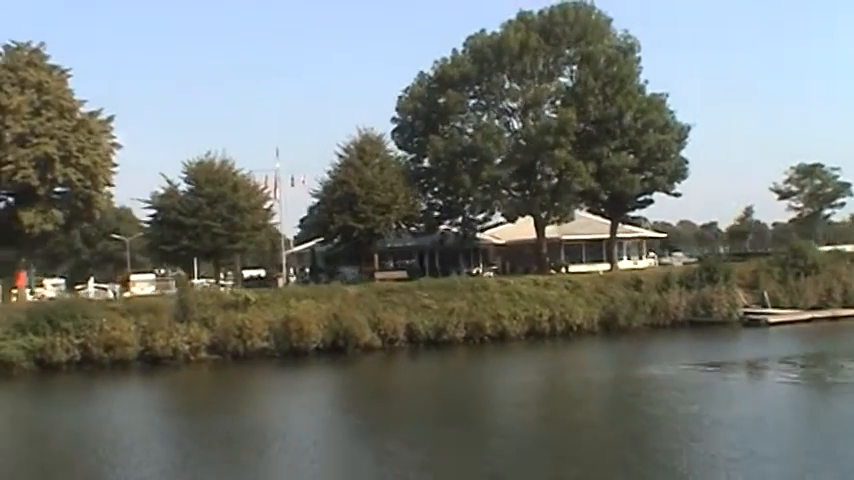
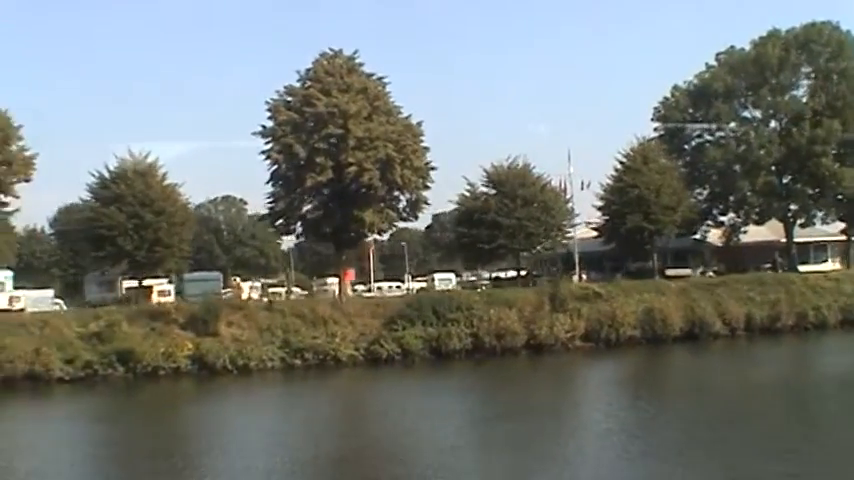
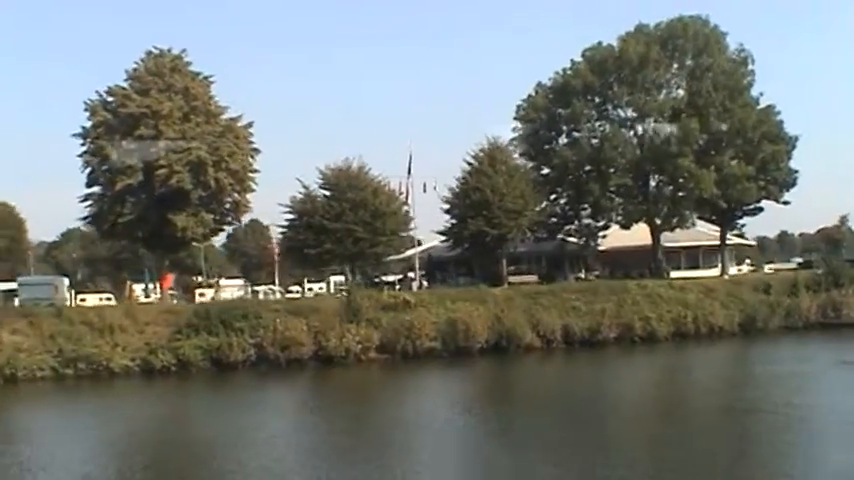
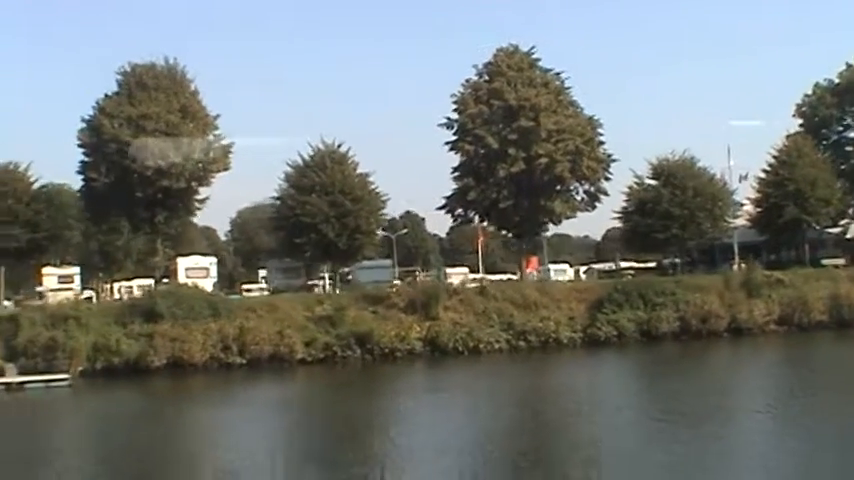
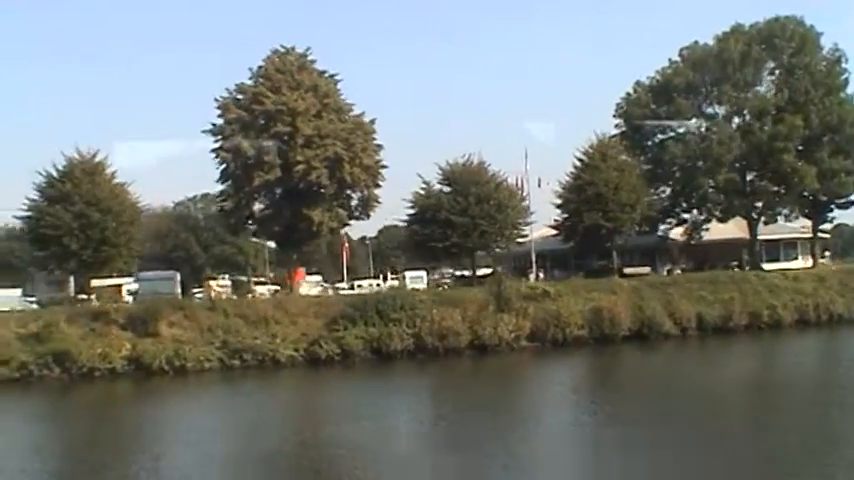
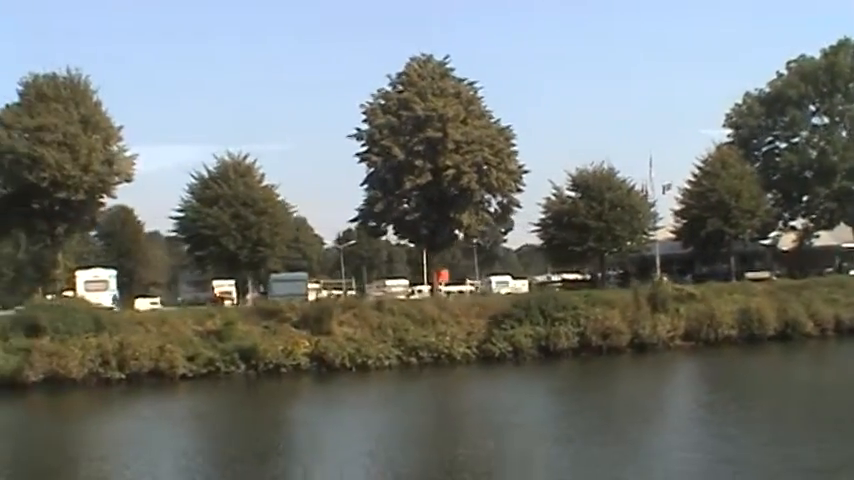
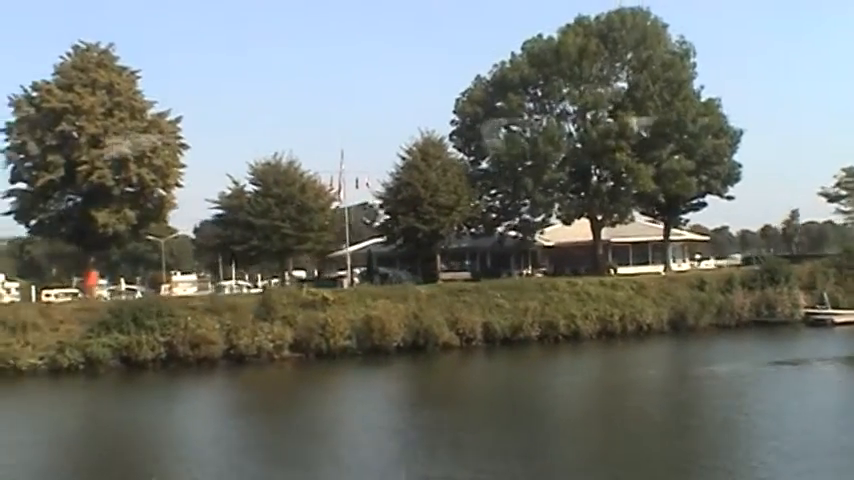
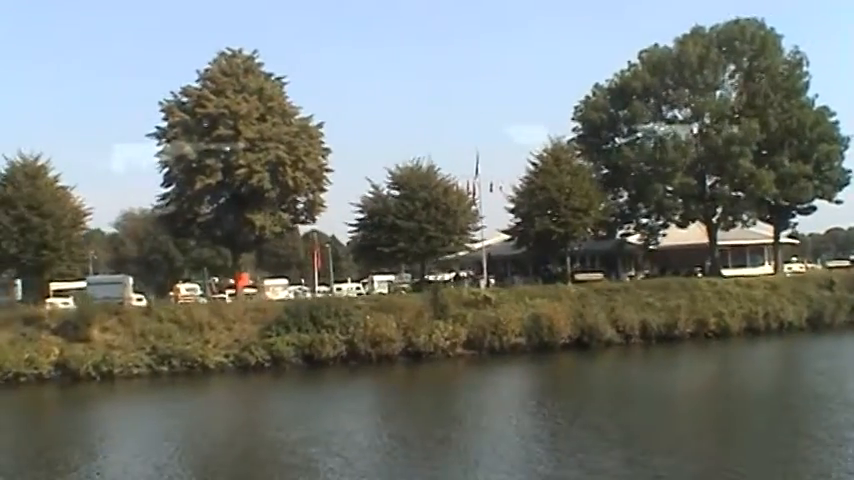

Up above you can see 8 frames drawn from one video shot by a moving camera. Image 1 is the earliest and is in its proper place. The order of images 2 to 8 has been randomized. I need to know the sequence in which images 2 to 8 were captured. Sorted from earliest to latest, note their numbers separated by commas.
7, 3, 8, 5, 2, 6, 4
